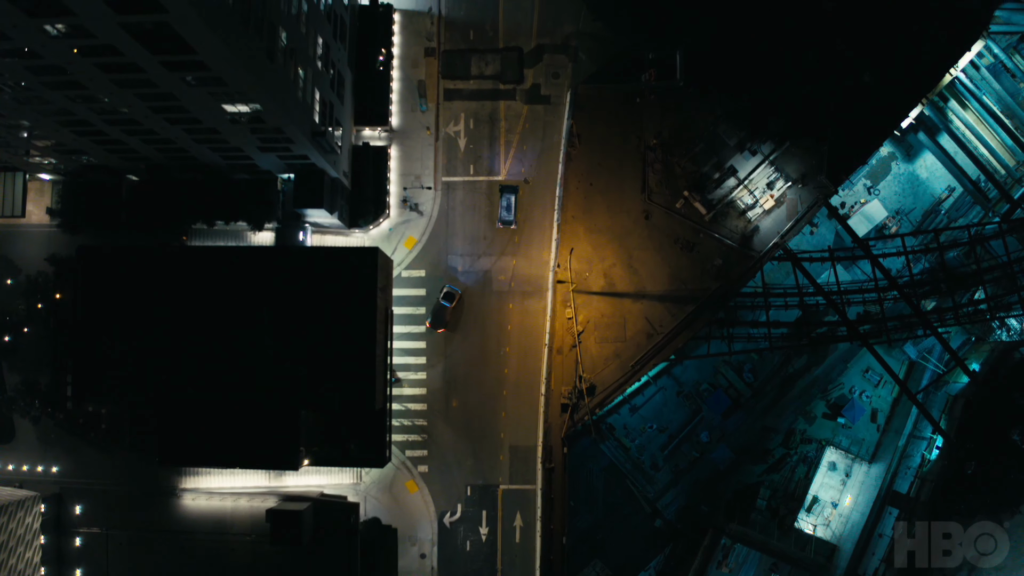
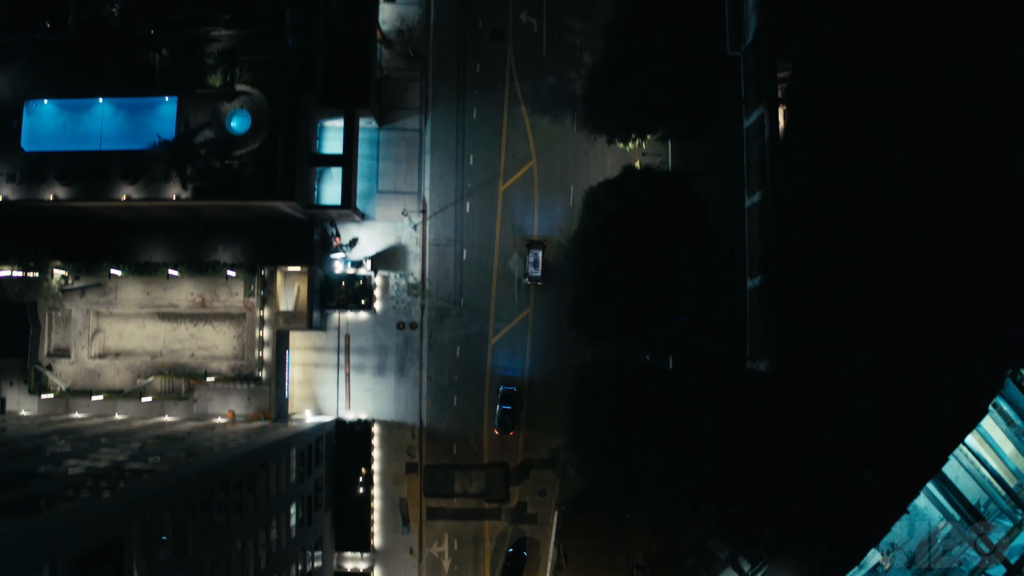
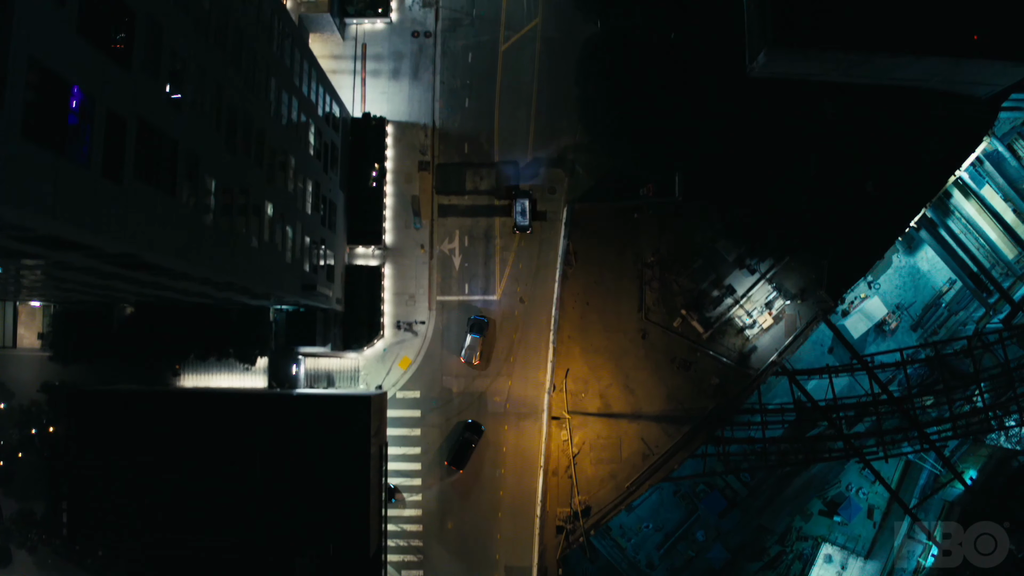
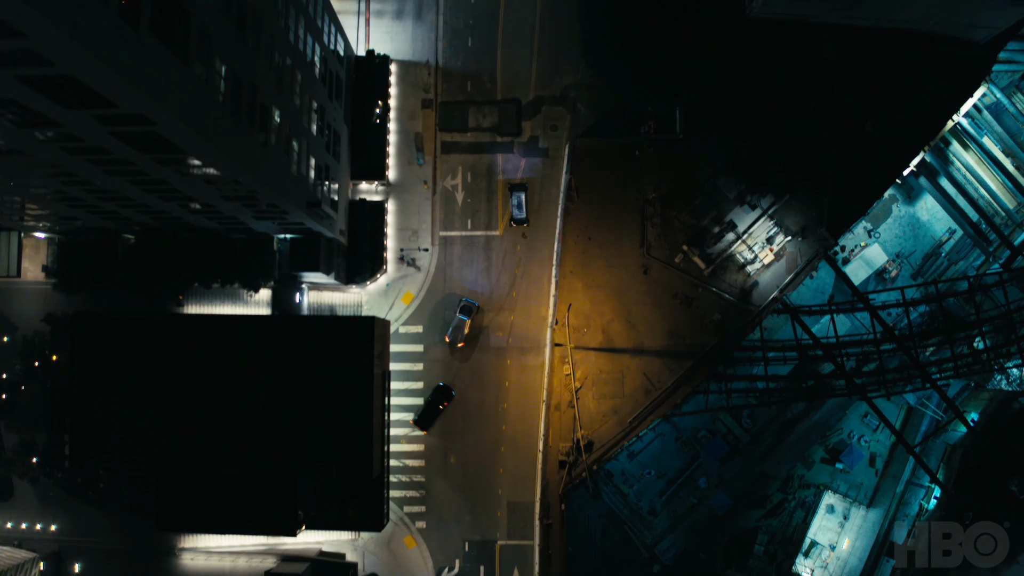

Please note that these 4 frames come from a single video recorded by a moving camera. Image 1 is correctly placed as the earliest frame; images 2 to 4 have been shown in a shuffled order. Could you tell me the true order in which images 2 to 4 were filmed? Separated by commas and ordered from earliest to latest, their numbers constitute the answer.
4, 3, 2
